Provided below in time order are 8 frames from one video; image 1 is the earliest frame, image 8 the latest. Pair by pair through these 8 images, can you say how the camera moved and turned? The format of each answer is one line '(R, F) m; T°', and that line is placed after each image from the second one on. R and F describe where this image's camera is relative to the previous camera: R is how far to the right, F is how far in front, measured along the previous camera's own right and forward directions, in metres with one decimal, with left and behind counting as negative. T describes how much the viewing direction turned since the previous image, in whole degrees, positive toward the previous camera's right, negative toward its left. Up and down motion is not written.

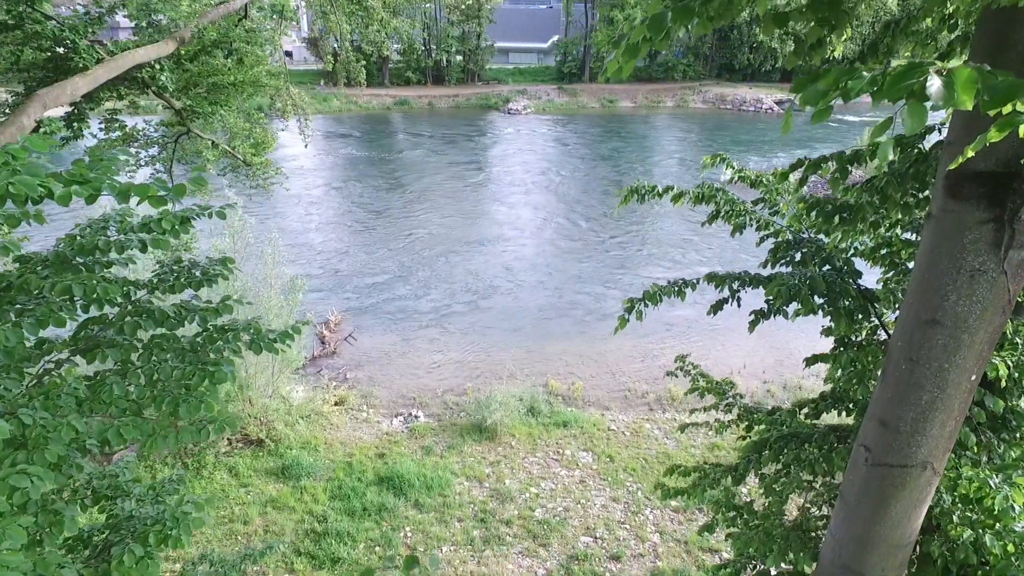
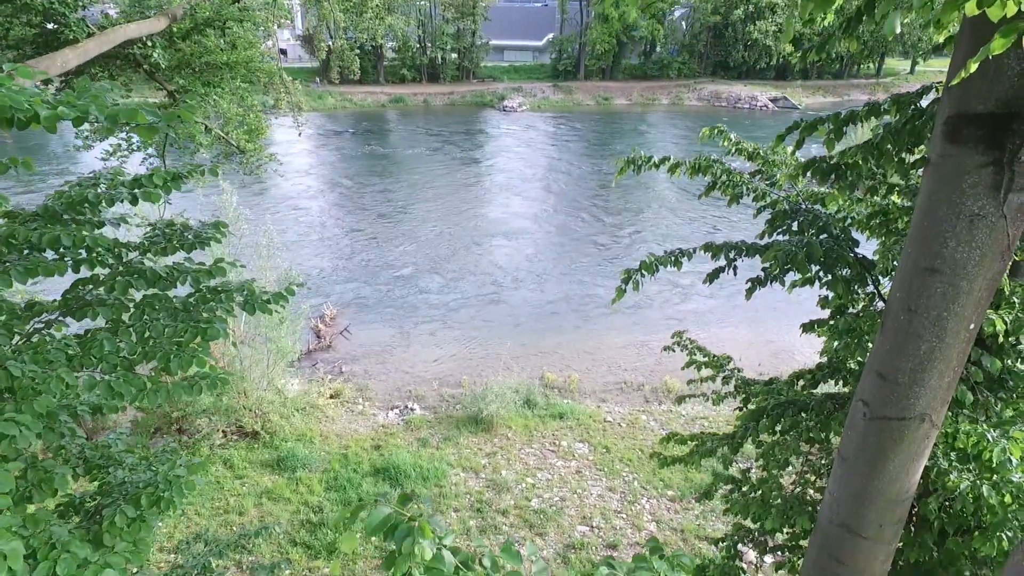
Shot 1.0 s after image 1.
(0.0, 0.0) m; 0°
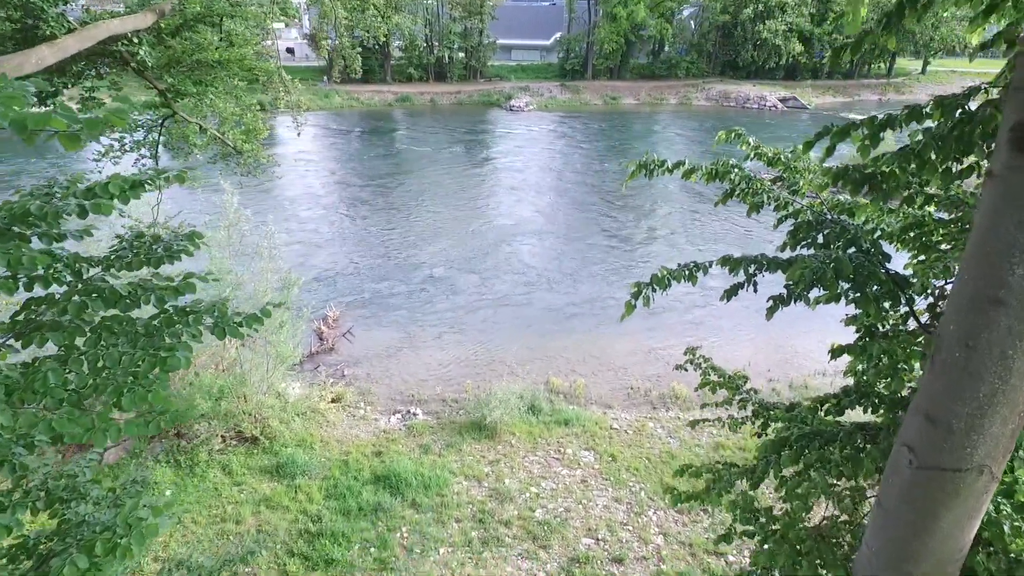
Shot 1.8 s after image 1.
(0.0, +0.2) m; -1°
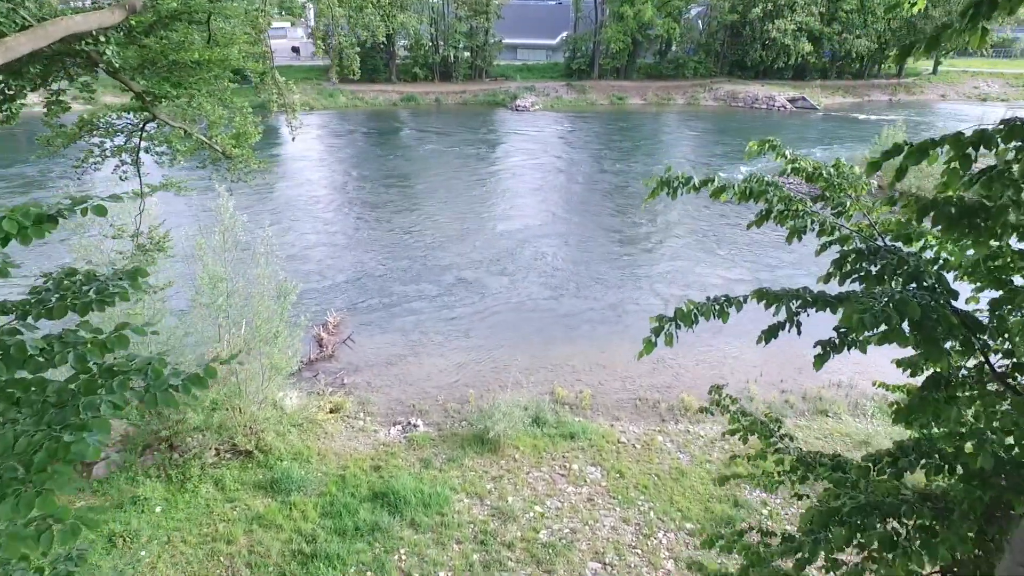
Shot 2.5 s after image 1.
(0.0, +0.3) m; 0°
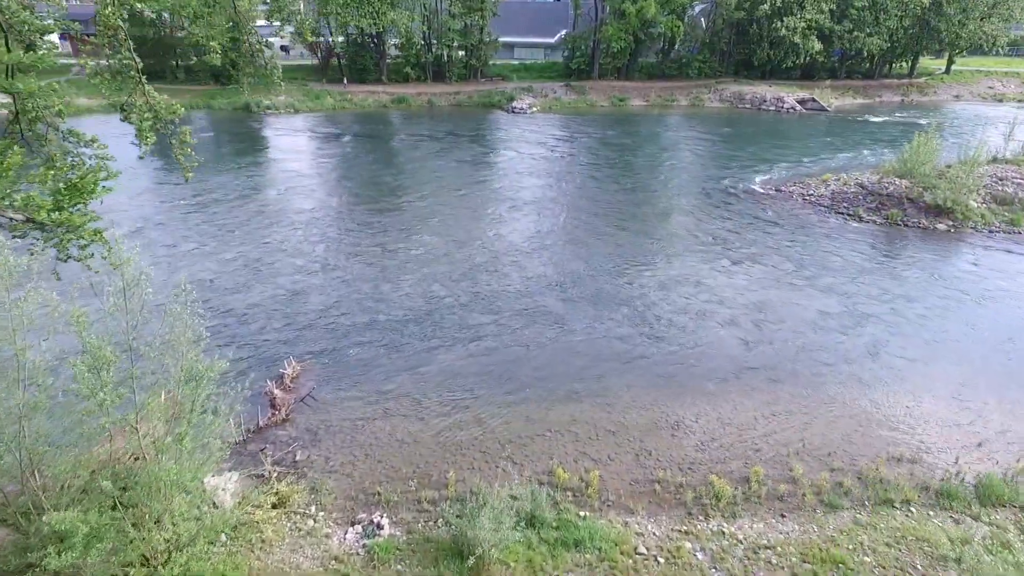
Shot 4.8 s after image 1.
(+0.1, +1.9) m; 0°
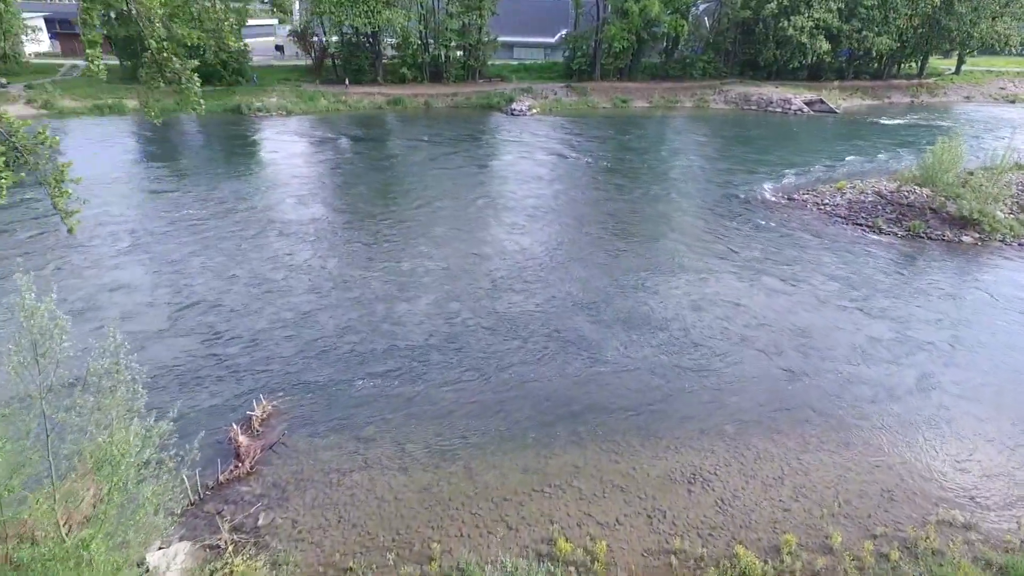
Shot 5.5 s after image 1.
(+0.1, +1.1) m; 0°
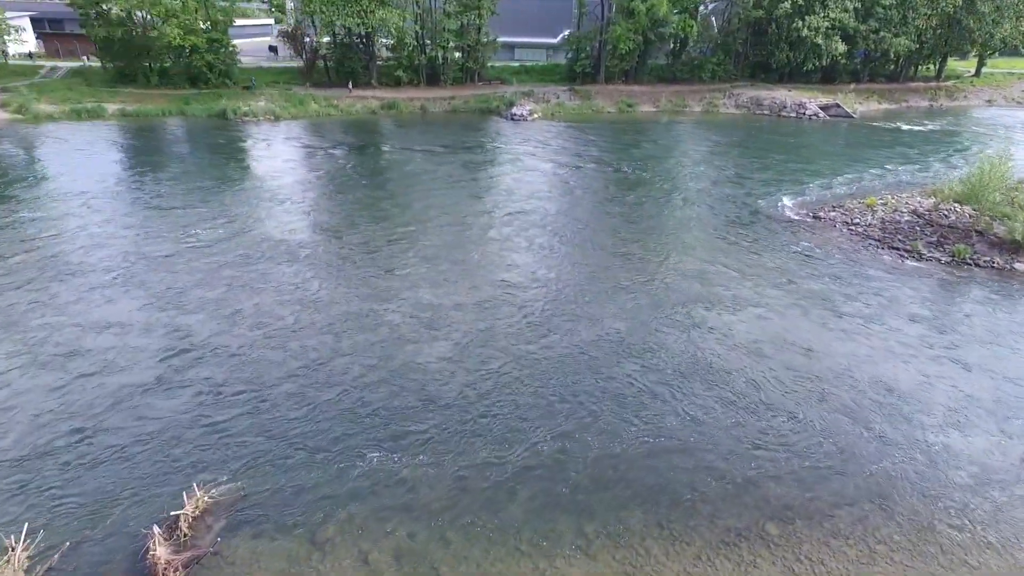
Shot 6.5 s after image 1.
(+0.1, +1.8) m; 0°
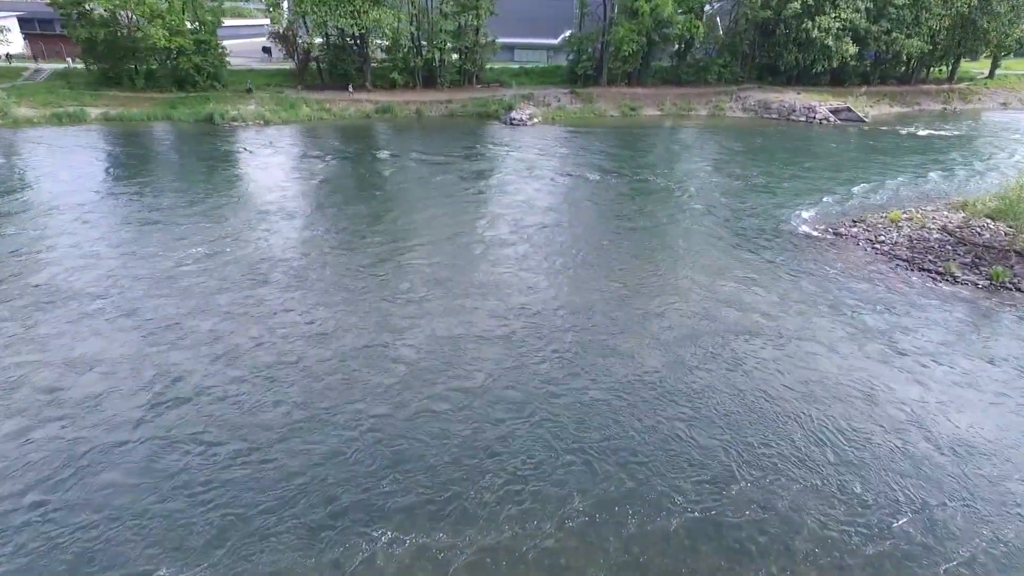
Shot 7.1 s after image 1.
(+0.1, +1.3) m; 0°
